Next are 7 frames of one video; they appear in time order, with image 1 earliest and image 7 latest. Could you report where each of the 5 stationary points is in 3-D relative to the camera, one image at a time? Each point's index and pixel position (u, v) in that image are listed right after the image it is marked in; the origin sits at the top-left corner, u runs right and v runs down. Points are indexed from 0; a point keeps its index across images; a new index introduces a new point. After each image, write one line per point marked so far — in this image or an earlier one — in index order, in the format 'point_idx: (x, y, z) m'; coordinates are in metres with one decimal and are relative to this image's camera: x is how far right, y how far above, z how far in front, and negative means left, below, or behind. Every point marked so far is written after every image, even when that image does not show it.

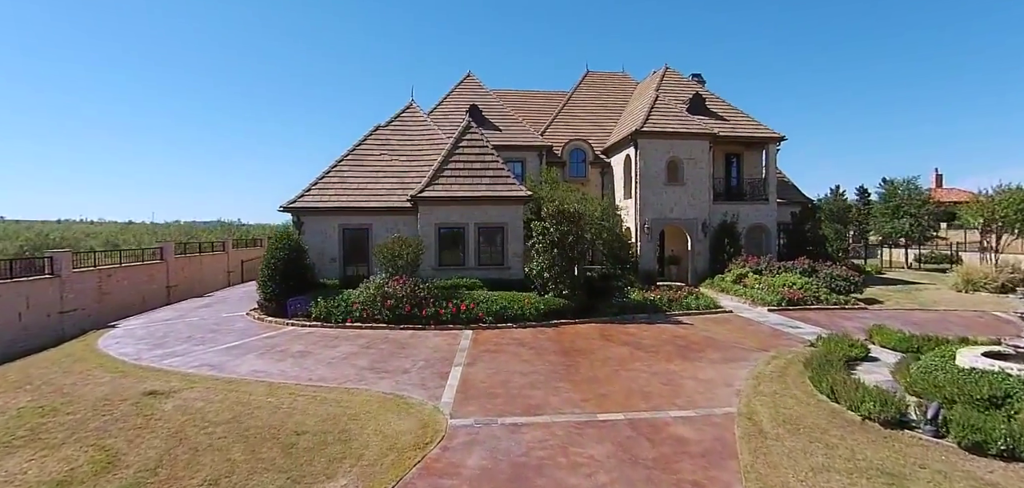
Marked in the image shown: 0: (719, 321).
0: (+7.0, -2.7, +16.3) m
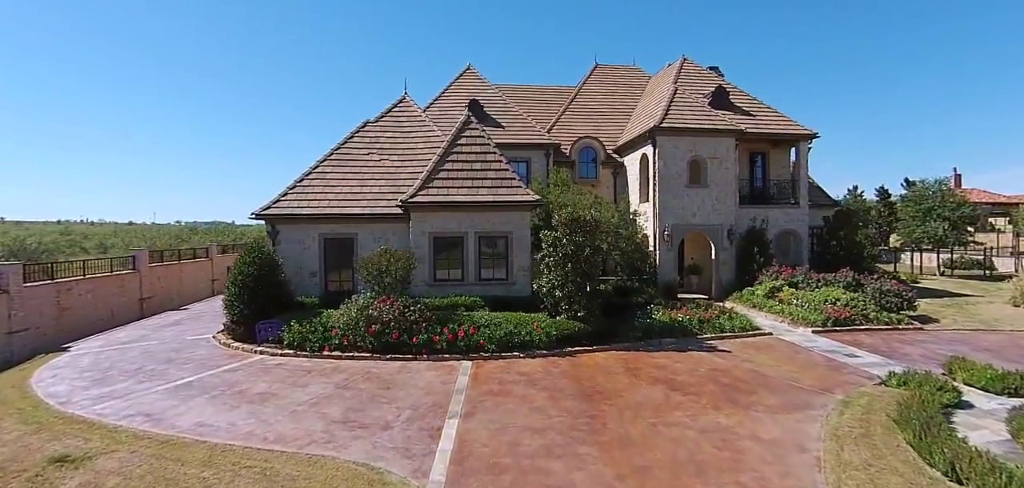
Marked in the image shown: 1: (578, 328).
0: (+7.2, -3.0, +13.9) m
1: (+1.9, -2.4, +13.7) m
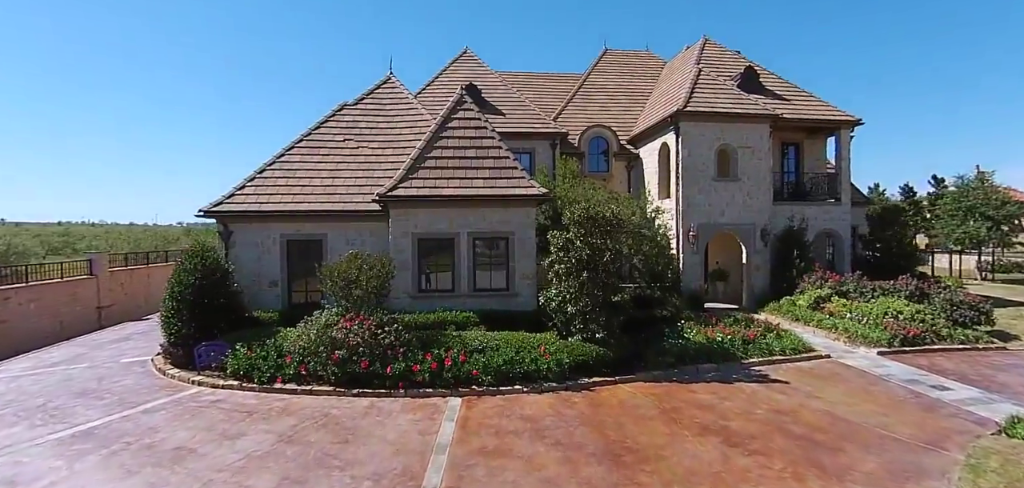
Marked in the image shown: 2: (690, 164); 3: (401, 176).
0: (+7.2, -3.1, +11.1) m
1: (+1.9, -2.5, +10.9) m
2: (+6.8, +3.0, +18.2) m
3: (-3.1, +1.9, +13.3) m
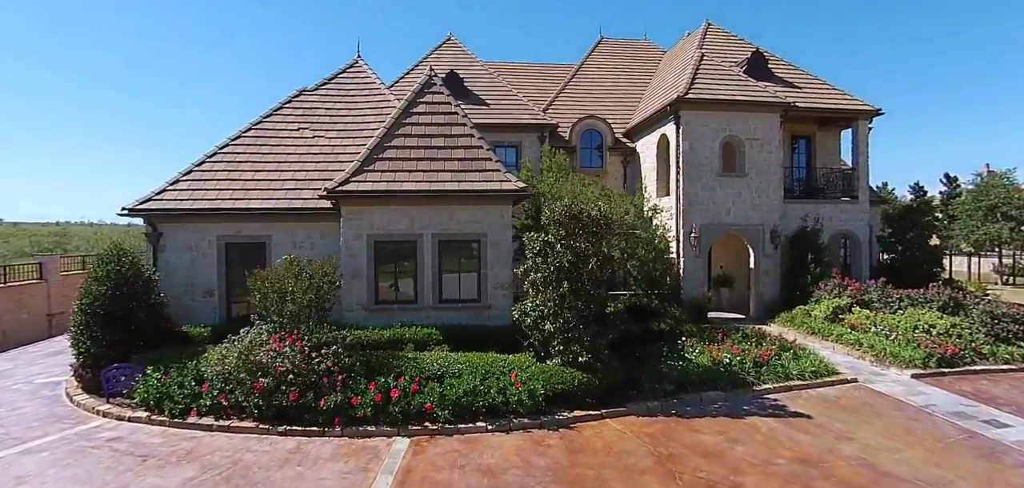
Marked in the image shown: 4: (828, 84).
0: (+6.6, -3.2, +9.2) m
1: (+1.2, -2.6, +9.0) m
2: (+6.1, +2.9, +16.2) m
3: (-3.8, +1.8, +11.4) m
4: (+12.4, +6.3, +18.7) m
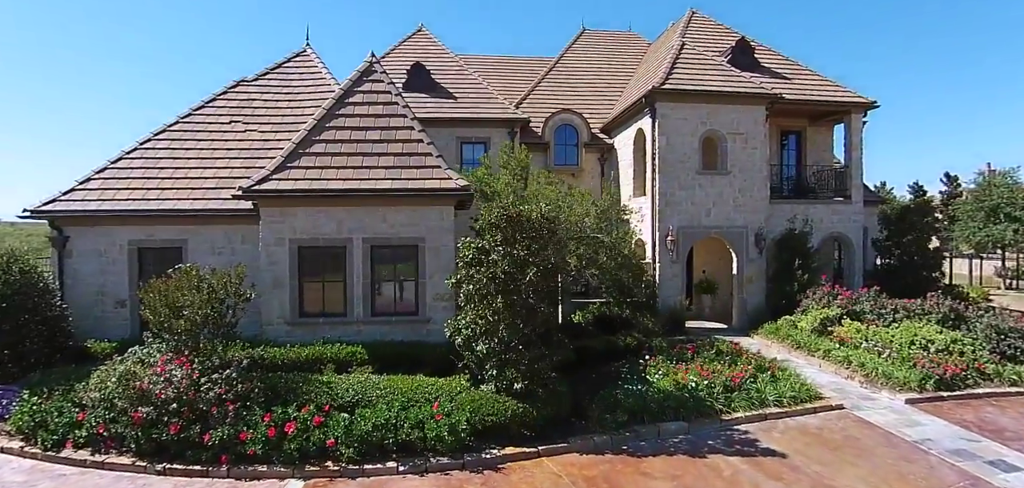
0: (+5.3, -3.3, +7.9) m
1: (0.0, -2.7, +7.7) m
2: (+4.9, +2.8, +14.9) m
3: (-5.0, +1.7, +10.1) m
4: (+11.1, +6.1, +17.4) m
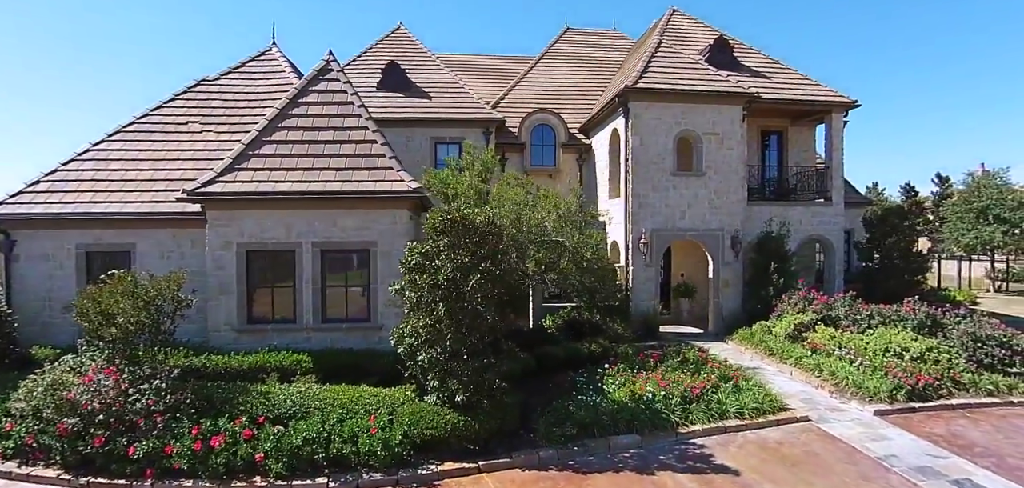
0: (+4.4, -3.4, +7.5) m
1: (-0.9, -2.8, +7.4) m
2: (+4.0, +2.7, +14.6) m
3: (-5.9, +1.6, +9.8) m
4: (+10.2, +6.0, +17.0) m
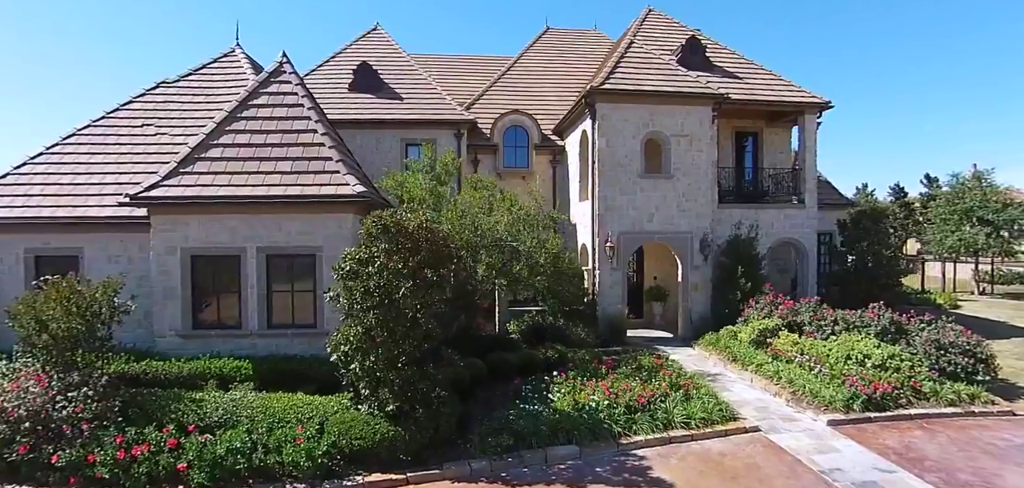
0: (+3.4, -3.6, +7.4) m
1: (-2.0, -2.9, +7.2) m
2: (+3.0, +2.6, +14.4) m
3: (-6.9, +1.5, +9.6) m
4: (+9.2, +5.9, +16.9) m
